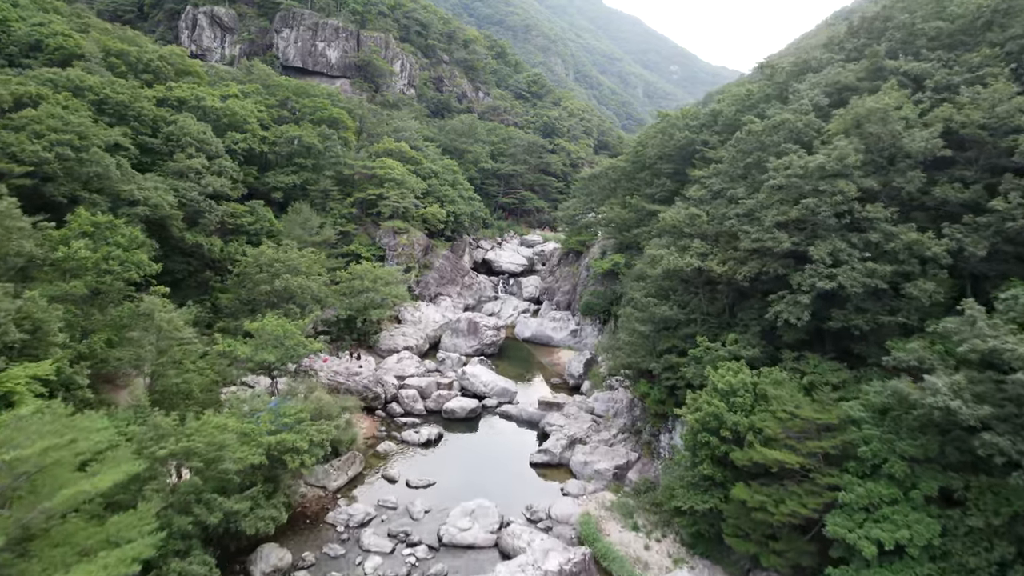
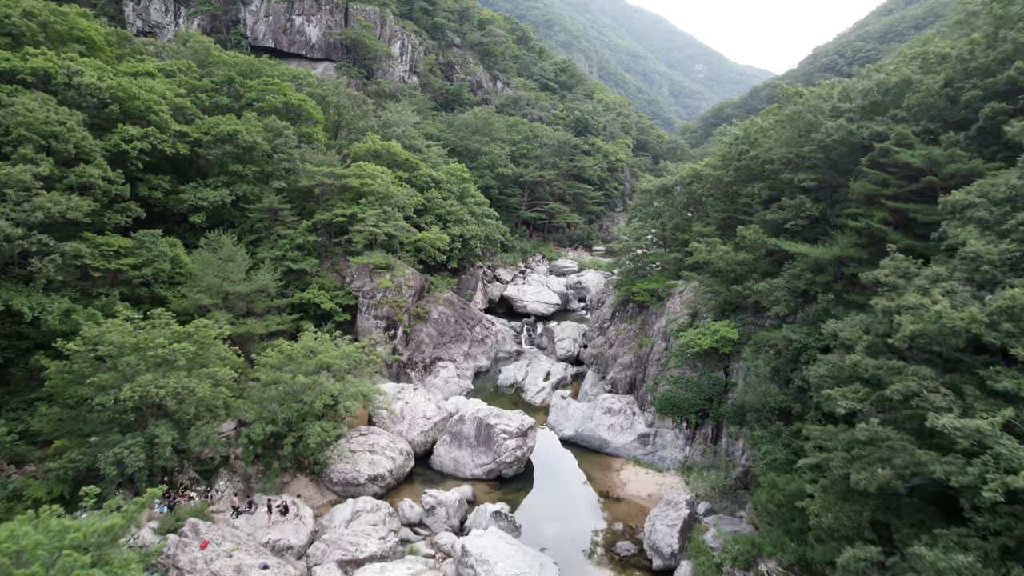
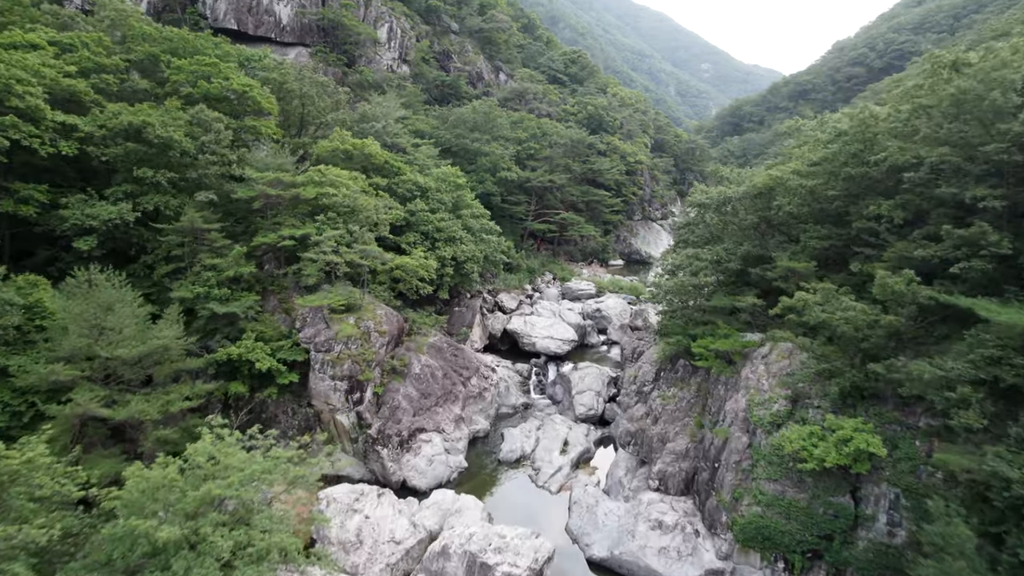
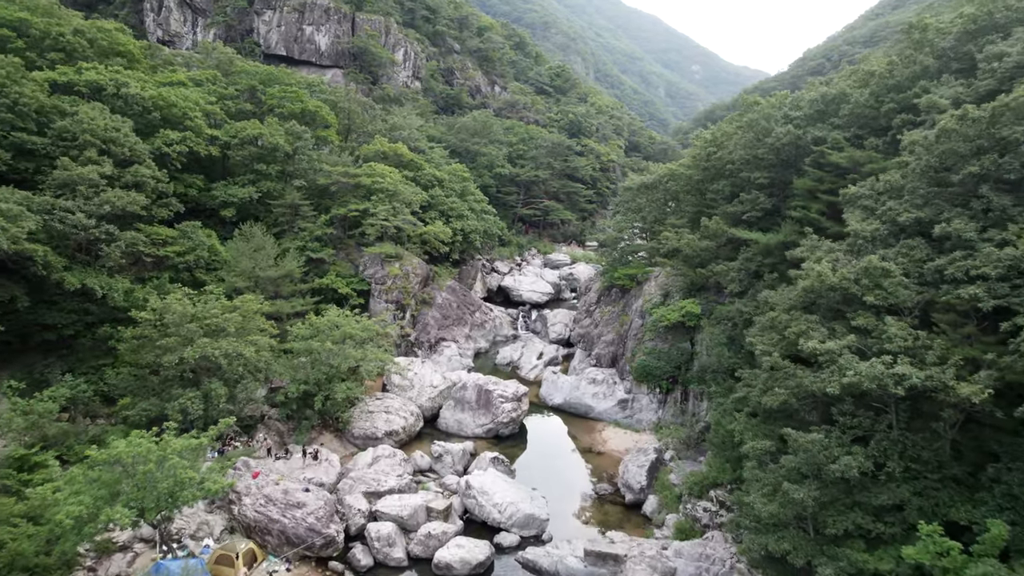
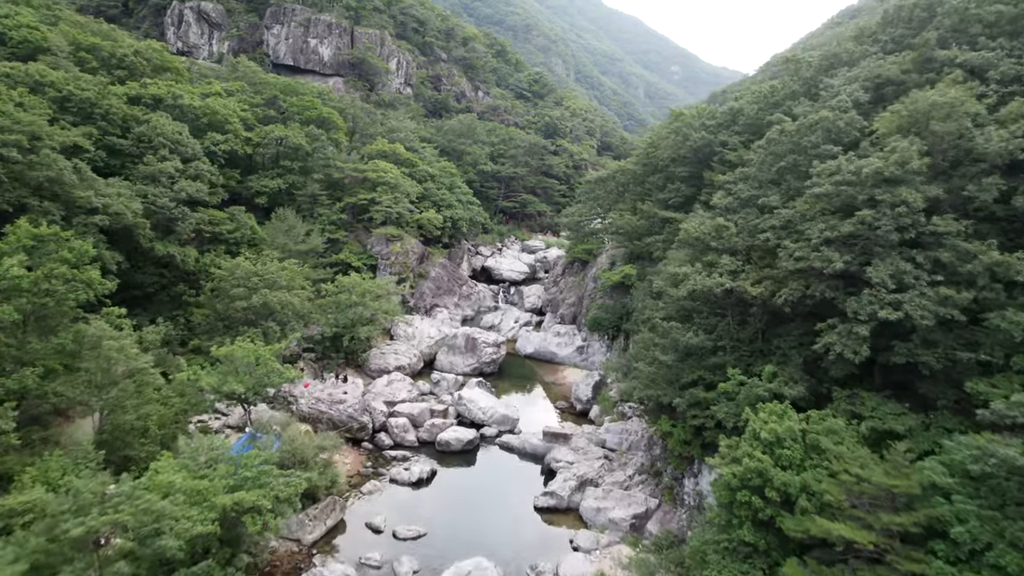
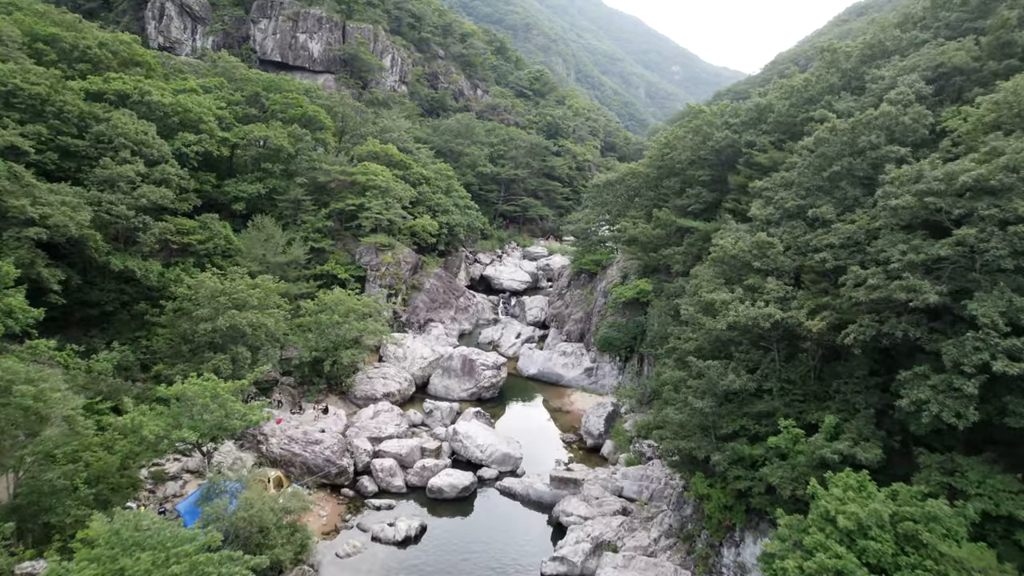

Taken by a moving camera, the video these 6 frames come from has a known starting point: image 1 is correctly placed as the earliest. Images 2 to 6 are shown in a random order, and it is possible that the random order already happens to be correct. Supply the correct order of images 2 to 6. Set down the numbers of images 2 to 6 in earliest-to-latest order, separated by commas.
5, 6, 4, 2, 3
